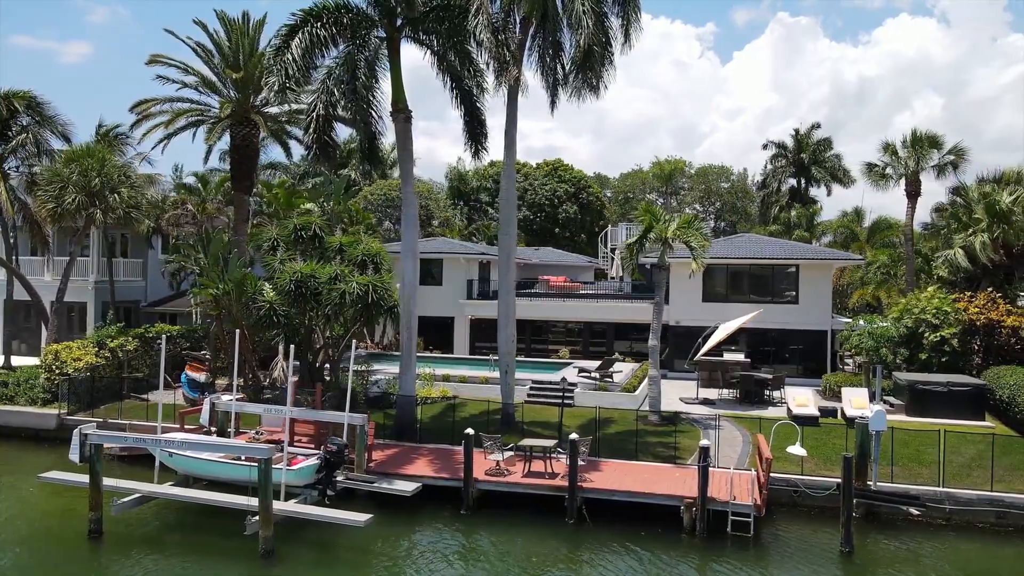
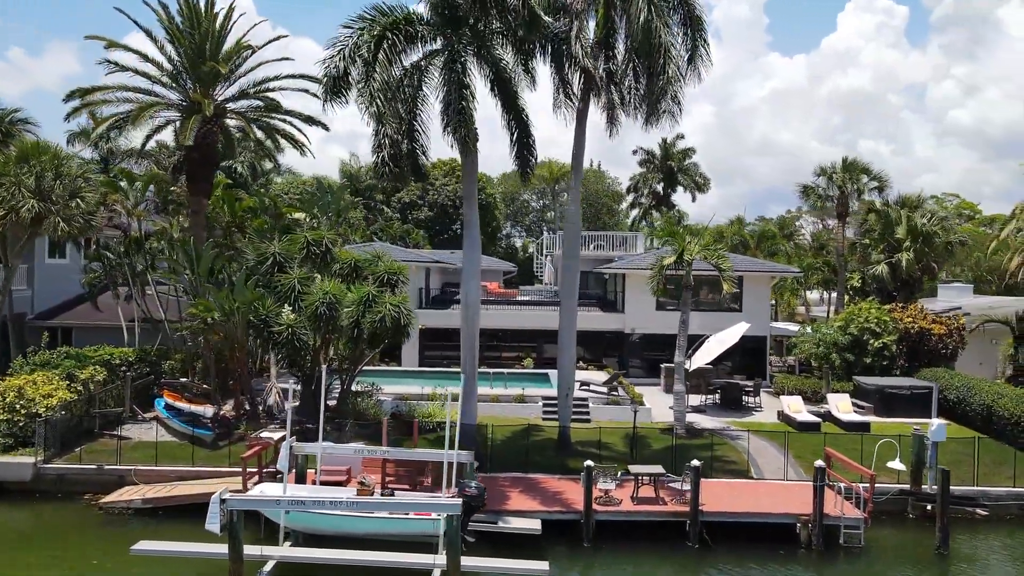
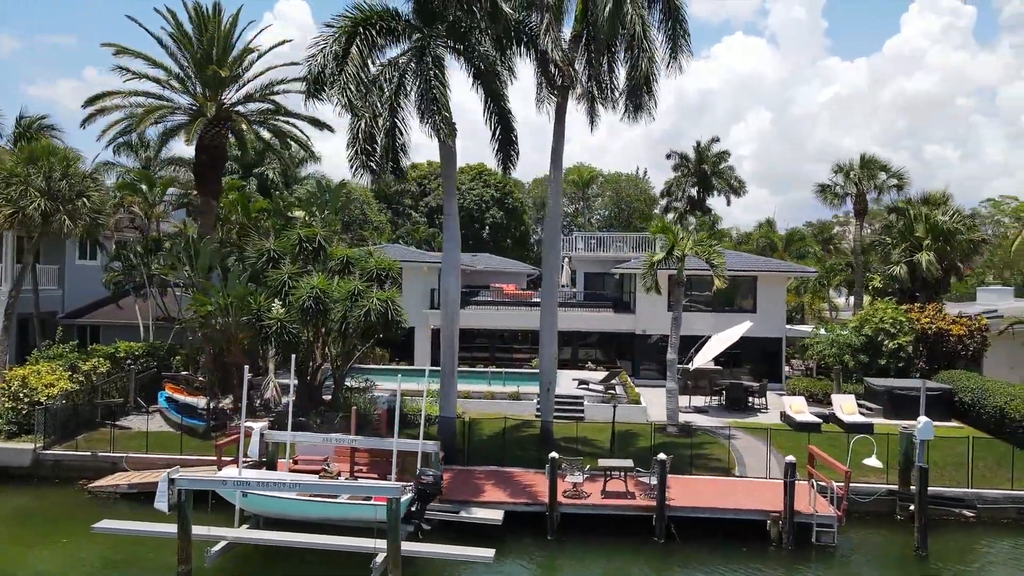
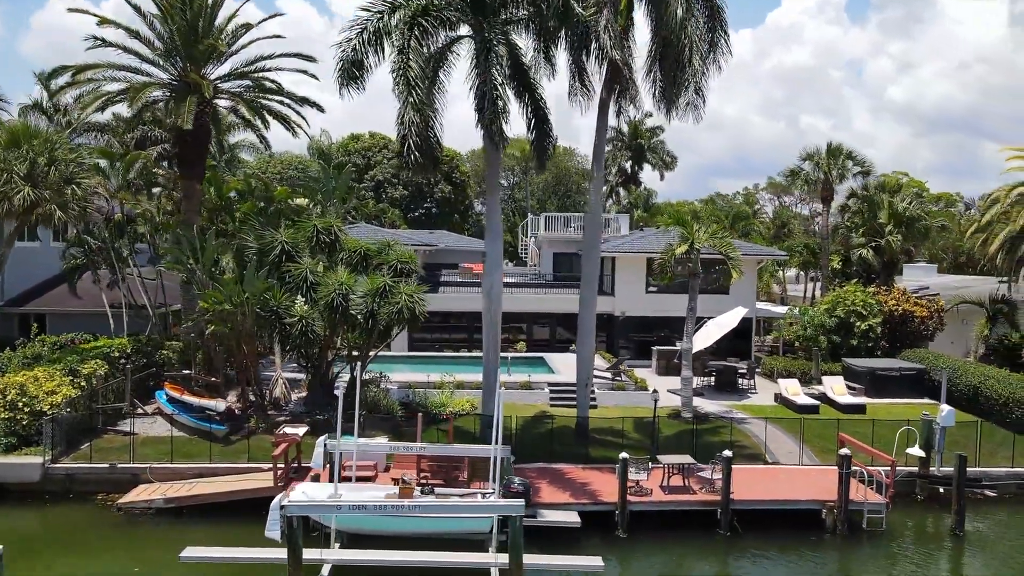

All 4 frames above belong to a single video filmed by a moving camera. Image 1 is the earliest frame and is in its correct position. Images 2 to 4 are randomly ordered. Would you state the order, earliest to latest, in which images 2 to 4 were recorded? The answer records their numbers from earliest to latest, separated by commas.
3, 2, 4
